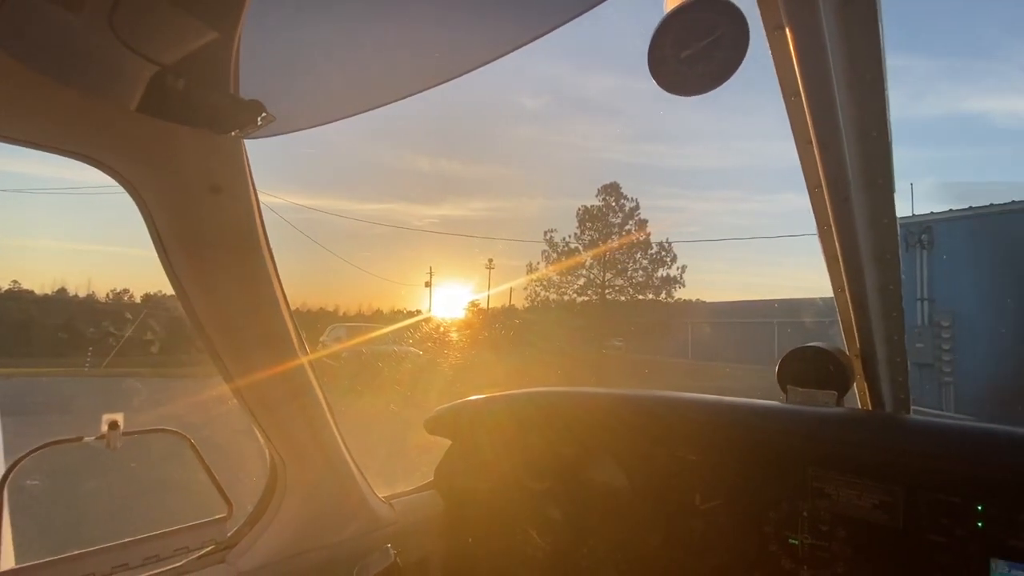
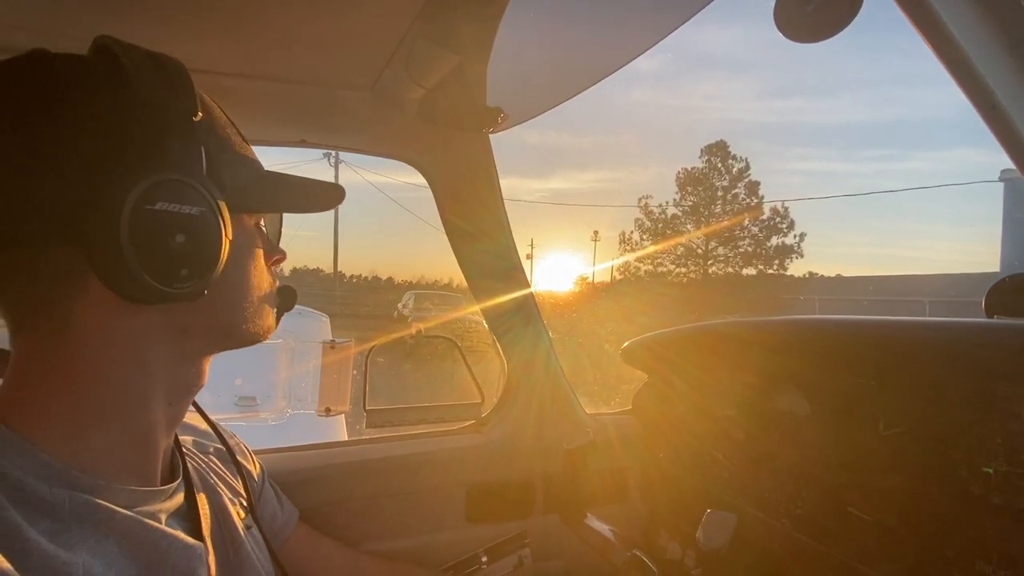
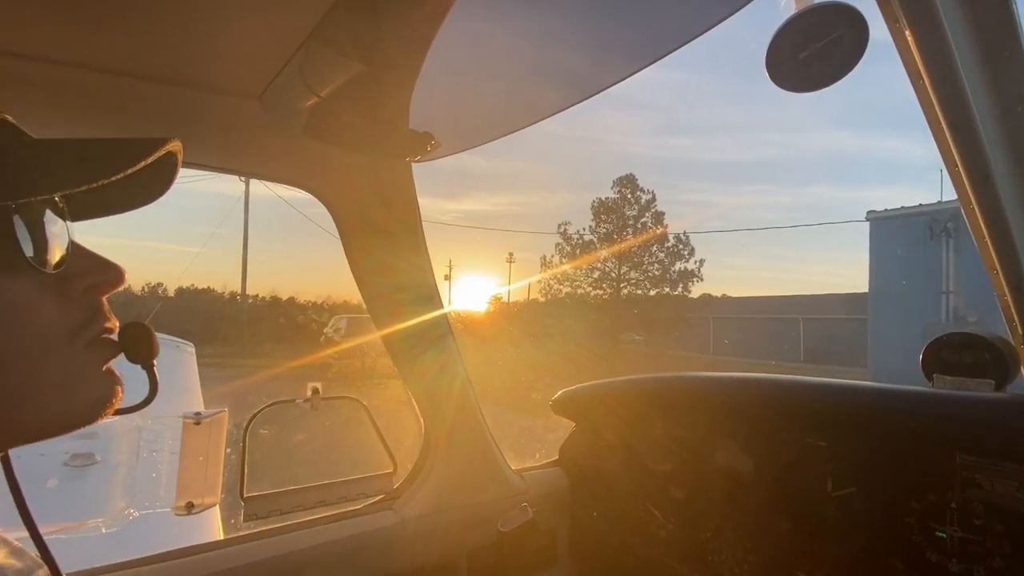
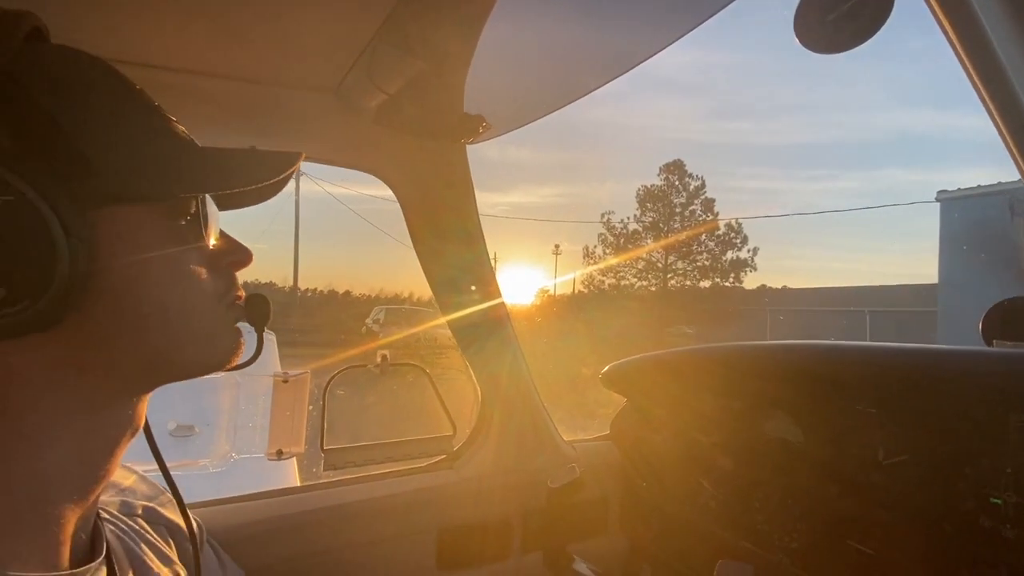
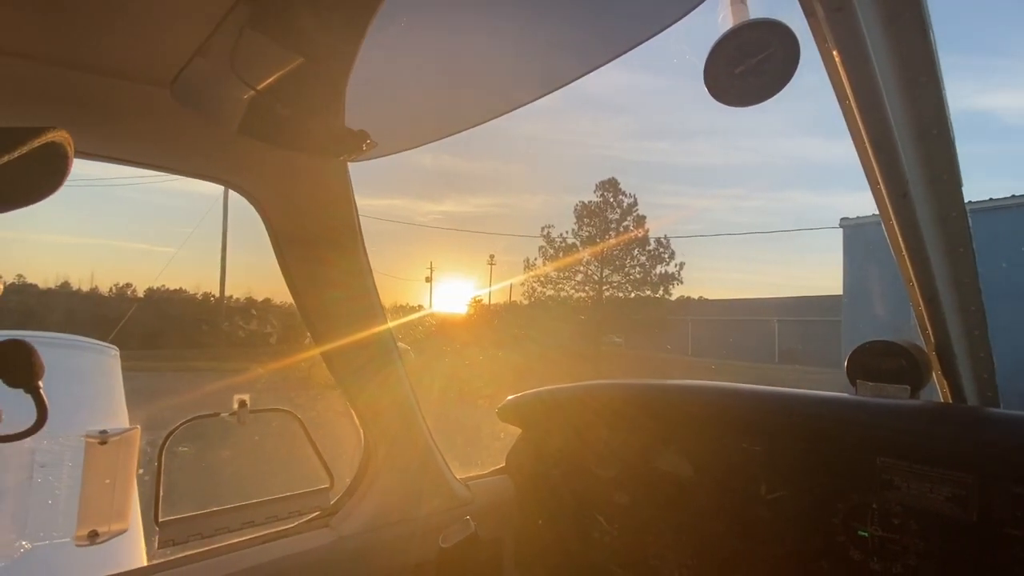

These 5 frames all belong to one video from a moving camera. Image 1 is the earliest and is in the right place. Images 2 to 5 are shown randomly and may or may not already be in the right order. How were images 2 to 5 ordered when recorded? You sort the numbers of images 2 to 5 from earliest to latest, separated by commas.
5, 3, 4, 2
